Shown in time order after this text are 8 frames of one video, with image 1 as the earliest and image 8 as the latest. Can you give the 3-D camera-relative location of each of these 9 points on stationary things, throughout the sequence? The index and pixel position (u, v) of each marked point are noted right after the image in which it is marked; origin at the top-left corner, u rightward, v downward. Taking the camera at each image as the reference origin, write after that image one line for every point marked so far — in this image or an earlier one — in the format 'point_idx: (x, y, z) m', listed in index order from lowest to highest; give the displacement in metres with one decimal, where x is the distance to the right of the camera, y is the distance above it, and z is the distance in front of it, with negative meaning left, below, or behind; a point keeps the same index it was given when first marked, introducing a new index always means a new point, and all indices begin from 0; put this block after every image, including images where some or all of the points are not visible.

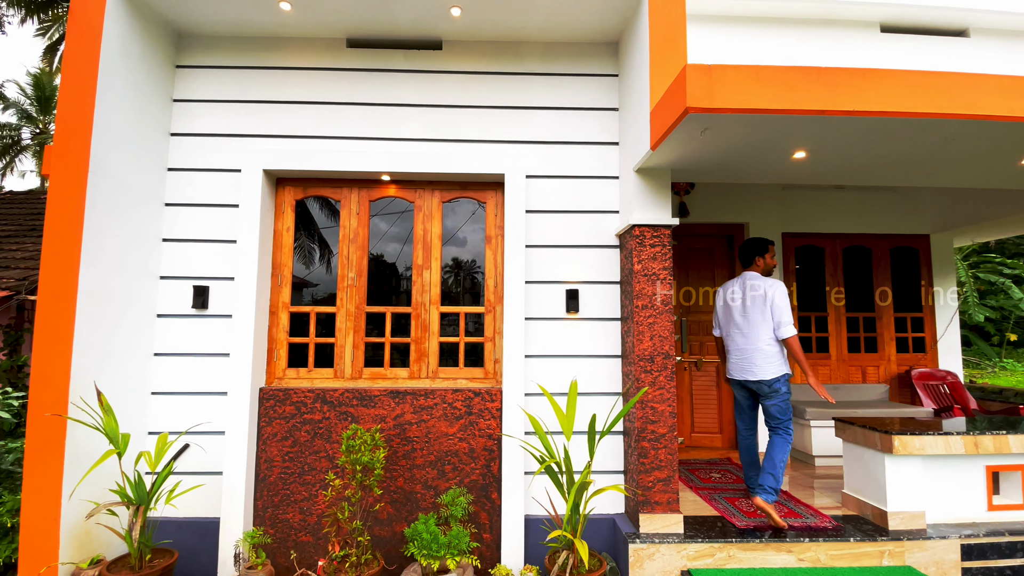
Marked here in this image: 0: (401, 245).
0: (-0.7, +0.3, +3.2) m
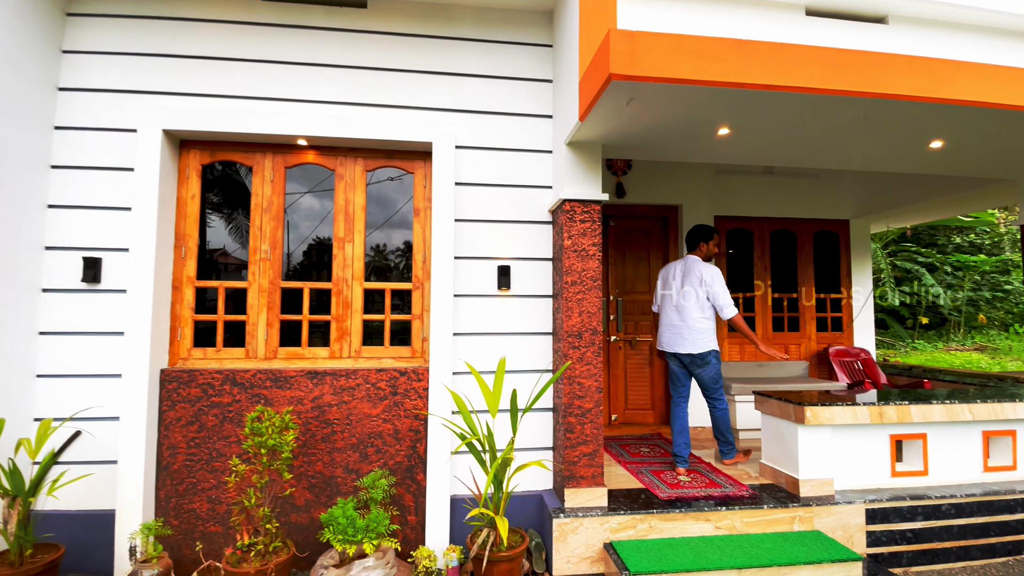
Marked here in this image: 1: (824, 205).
0: (-1.2, +0.5, +3.0) m
1: (+3.2, +0.9, +4.9) m
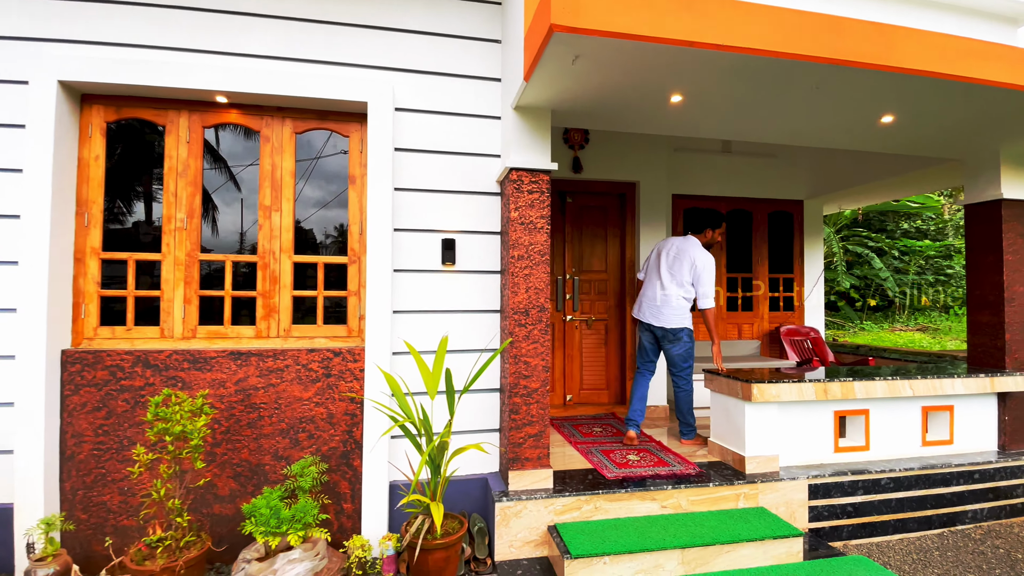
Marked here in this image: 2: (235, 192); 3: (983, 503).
0: (-1.5, +0.6, +2.7) m
1: (+2.8, +1.1, +4.9) m
2: (-1.6, +0.6, +2.7) m
3: (+3.1, -1.4, +3.1) m
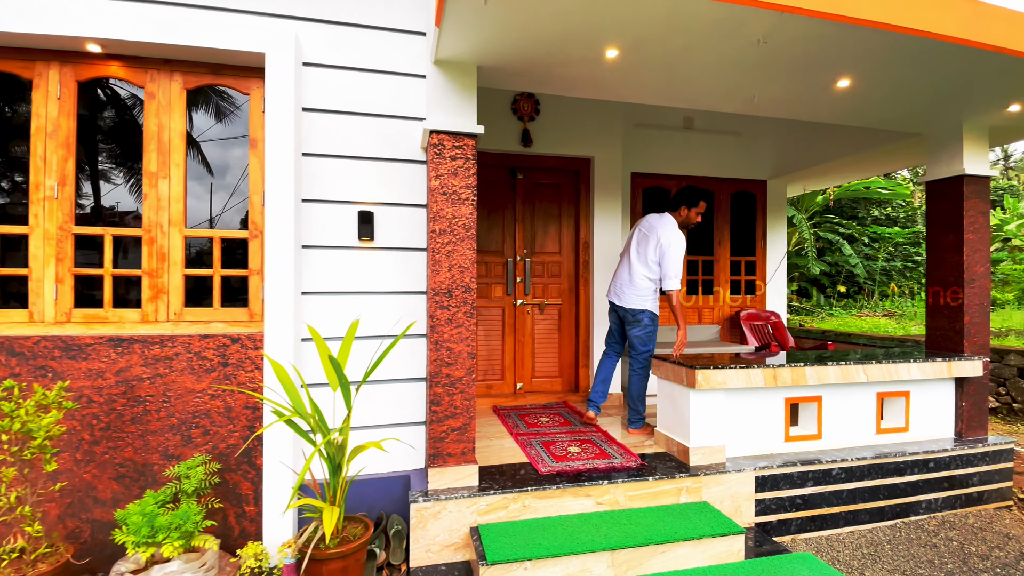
0: (-1.9, +0.7, +2.4) m
1: (+2.3, +1.2, +4.7) m
2: (-2.0, +0.7, +2.4) m
3: (+2.7, -1.3, +3.0) m
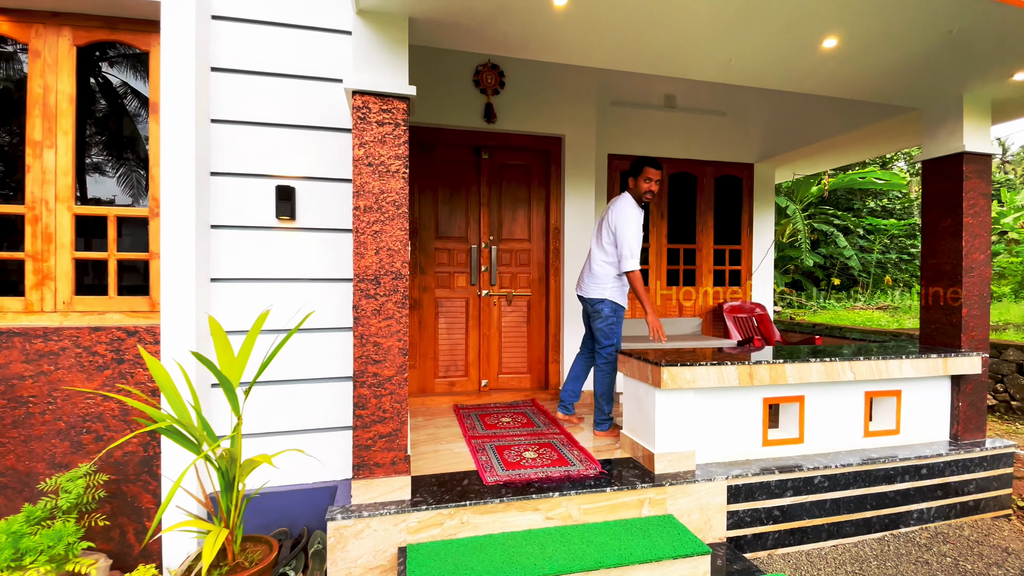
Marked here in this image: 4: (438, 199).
0: (-2.2, +0.8, +2.1) m
1: (+2.0, +1.3, +4.4) m
2: (-2.3, +0.7, +2.1) m
3: (+2.4, -1.2, +2.7) m
4: (-0.6, +0.7, +3.6) m
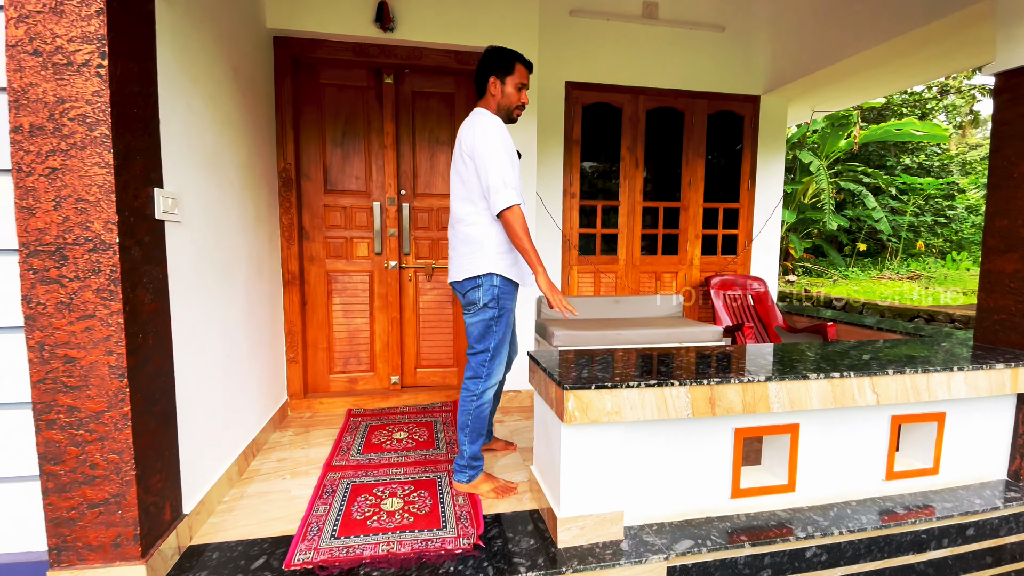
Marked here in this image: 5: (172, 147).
0: (-2.8, +0.8, +1.3) m
1: (+1.5, +1.5, +3.4) m
2: (-2.8, +0.8, +1.3) m
3: (+1.8, -1.1, +1.9) m
4: (-1.1, +0.9, +2.7) m
5: (-1.1, +0.5, +1.5) m
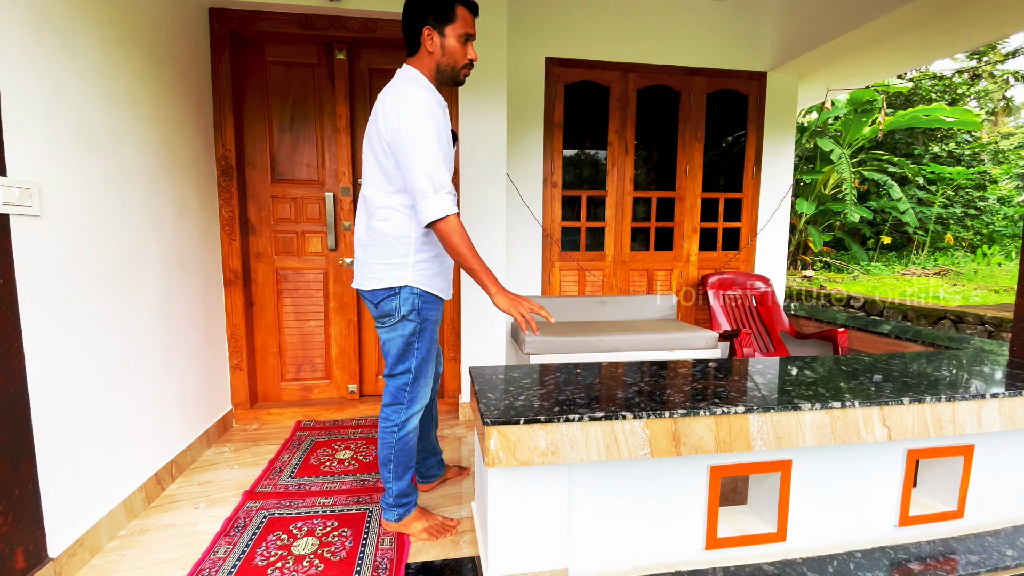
0: (-3.0, +0.8, +1.0) m
1: (+1.4, +1.5, +3.0) m
2: (-3.0, +0.8, +1.1) m
3: (+1.6, -1.1, +1.5) m
4: (-1.2, +0.9, +2.5) m
5: (-1.3, +0.4, +1.3) m
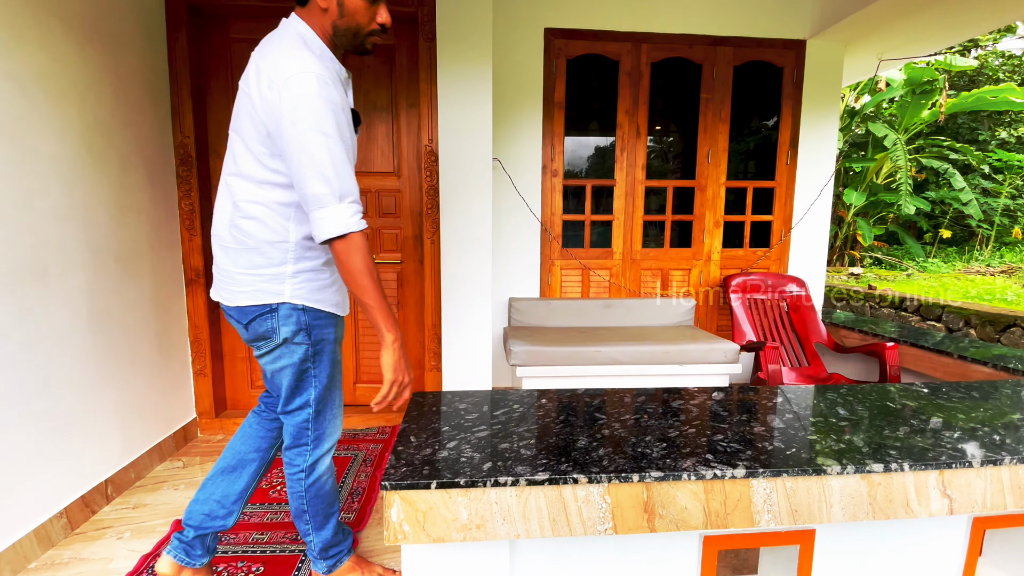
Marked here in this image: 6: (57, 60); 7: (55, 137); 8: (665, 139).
0: (-3.1, +0.8, +1.0) m
1: (+1.4, +1.5, +2.6) m
2: (-3.2, +0.8, +1.0) m
3: (+1.5, -1.2, +1.2) m
4: (-1.3, +0.9, +2.2) m
5: (-1.5, +0.4, +1.1) m
6: (-1.5, +0.8, +1.6) m
7: (-1.5, +0.5, +1.6) m
8: (+0.9, +0.9, +2.7) m
